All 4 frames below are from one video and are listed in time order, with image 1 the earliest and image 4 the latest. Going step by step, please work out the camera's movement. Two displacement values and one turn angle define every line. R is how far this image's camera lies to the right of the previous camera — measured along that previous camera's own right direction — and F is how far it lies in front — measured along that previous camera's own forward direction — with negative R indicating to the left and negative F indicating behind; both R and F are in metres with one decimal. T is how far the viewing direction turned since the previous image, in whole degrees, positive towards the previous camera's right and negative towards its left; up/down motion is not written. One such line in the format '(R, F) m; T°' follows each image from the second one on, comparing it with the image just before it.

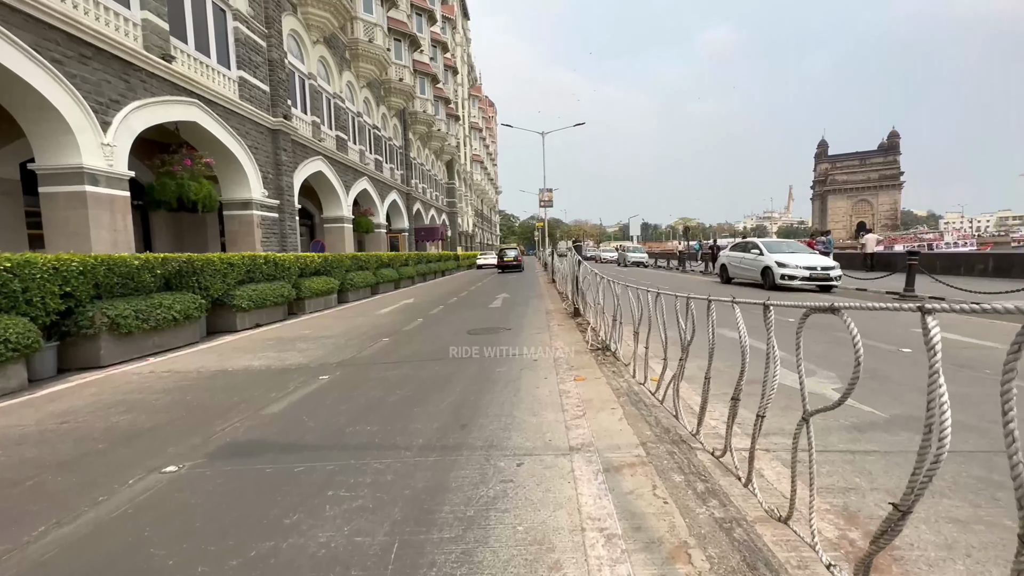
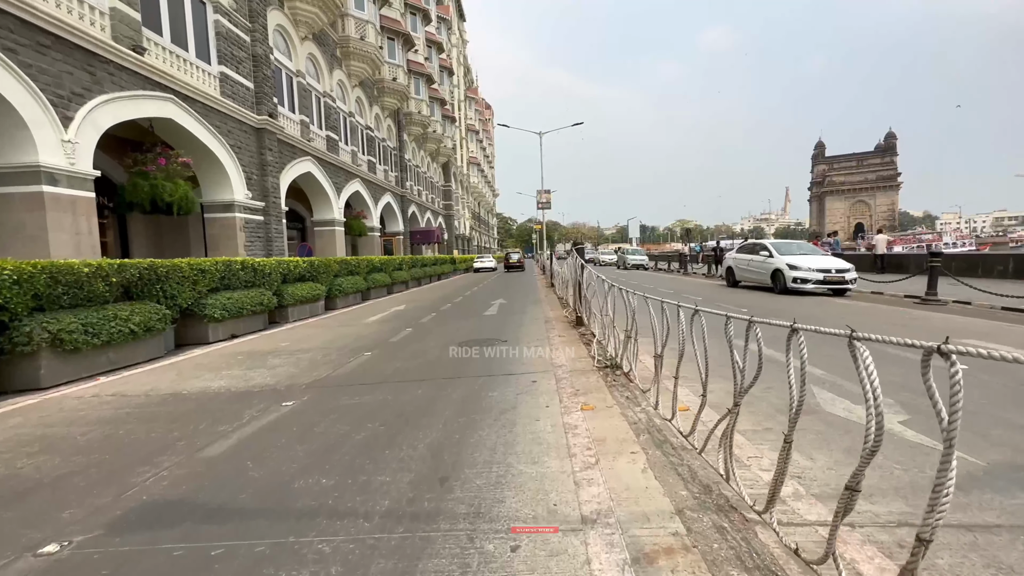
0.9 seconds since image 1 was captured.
(0.0, +0.8) m; 0°
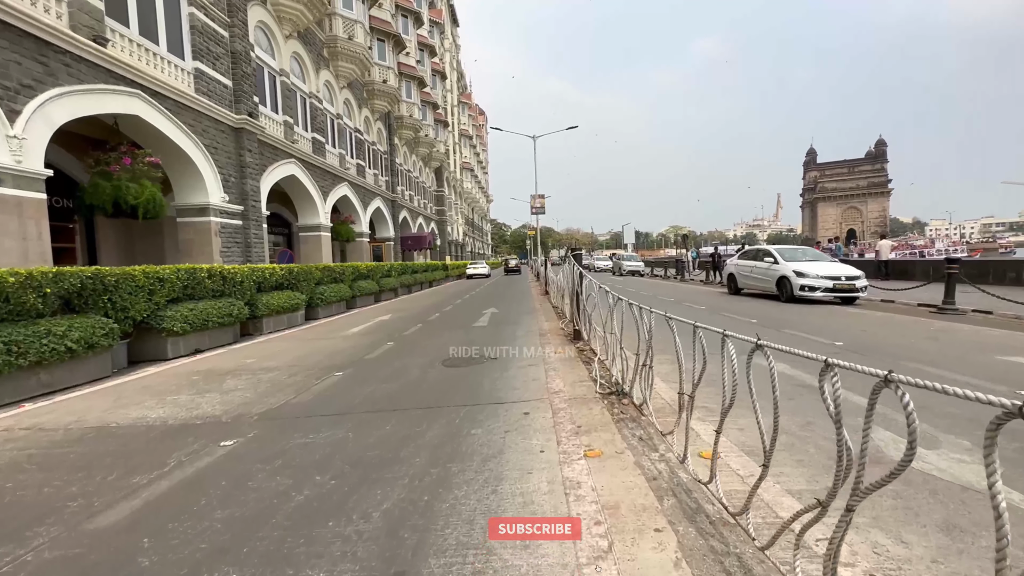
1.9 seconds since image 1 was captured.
(+0.1, +0.8) m; +1°
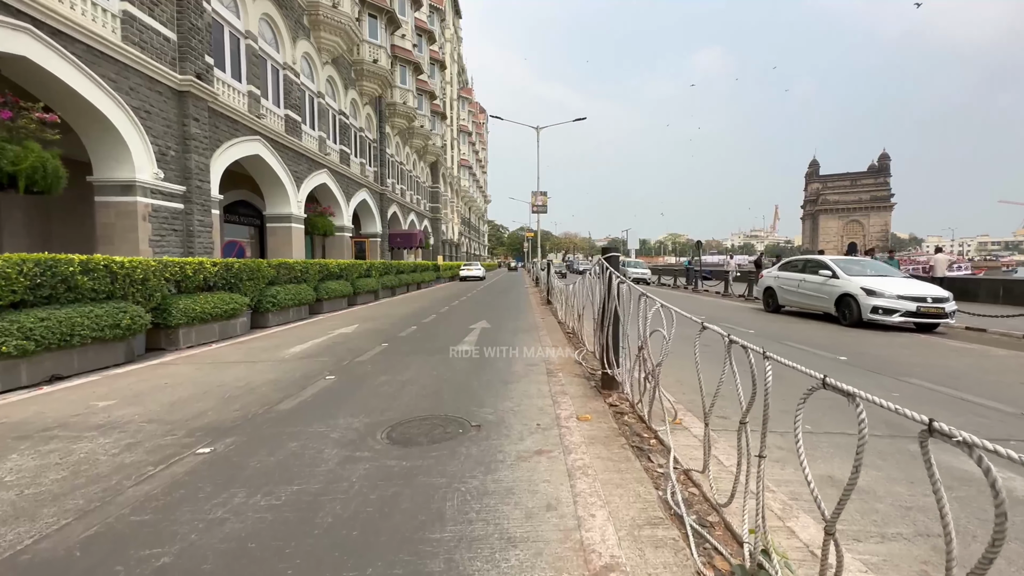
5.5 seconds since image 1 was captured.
(0.0, +2.6) m; +1°
